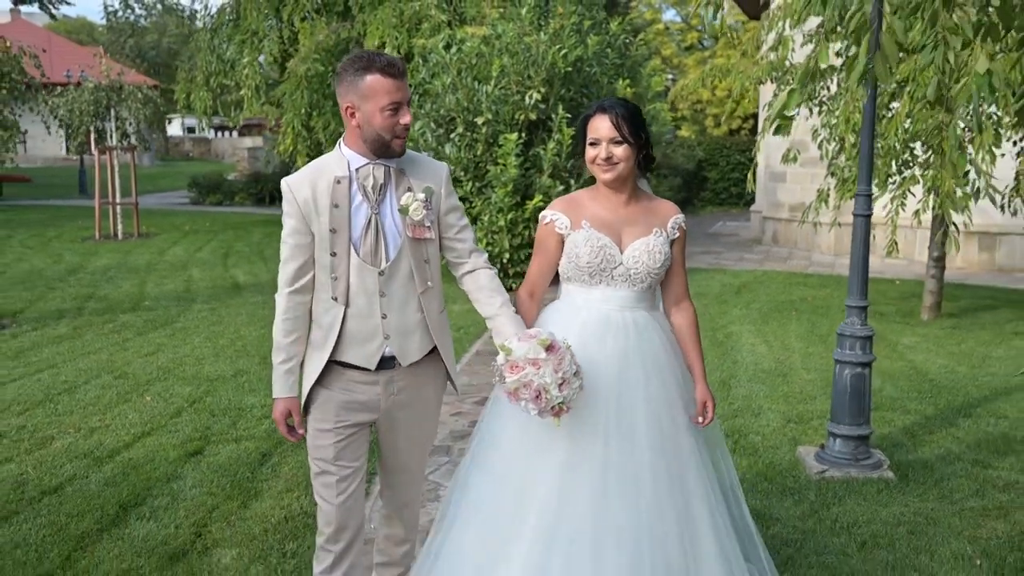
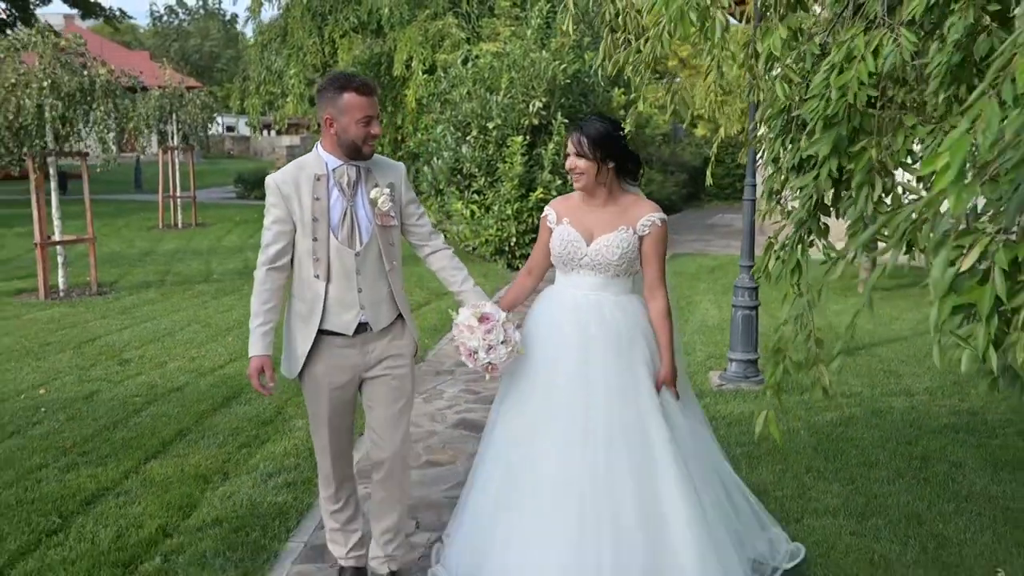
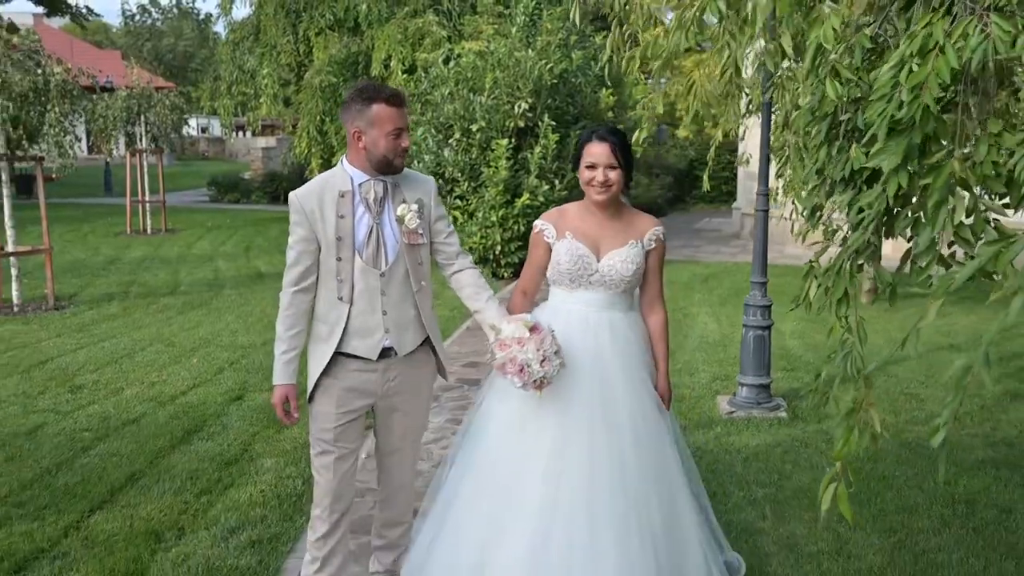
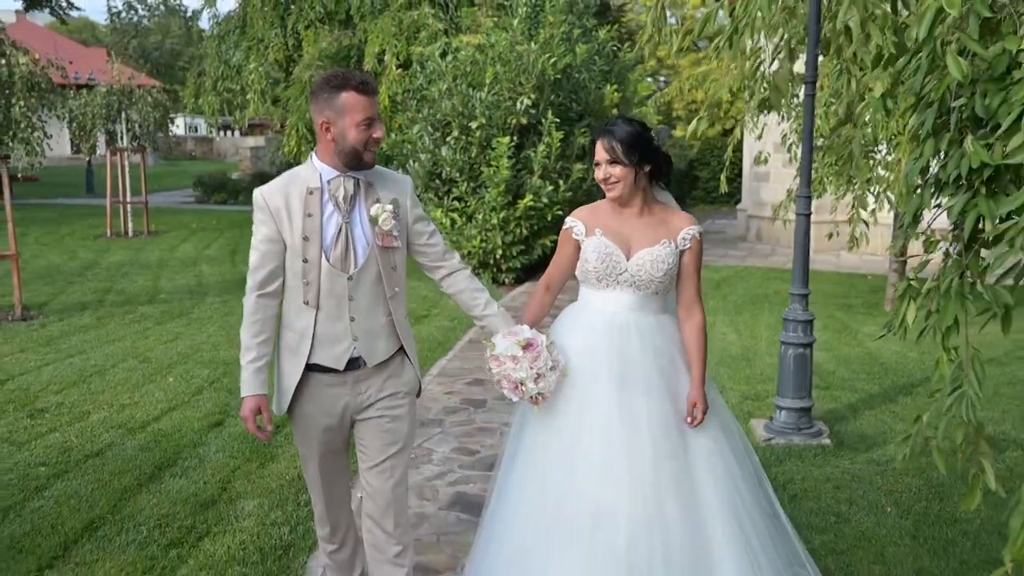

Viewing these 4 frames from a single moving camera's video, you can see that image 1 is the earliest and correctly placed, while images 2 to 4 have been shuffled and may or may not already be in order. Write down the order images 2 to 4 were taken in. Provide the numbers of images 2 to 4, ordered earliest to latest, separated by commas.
4, 3, 2
